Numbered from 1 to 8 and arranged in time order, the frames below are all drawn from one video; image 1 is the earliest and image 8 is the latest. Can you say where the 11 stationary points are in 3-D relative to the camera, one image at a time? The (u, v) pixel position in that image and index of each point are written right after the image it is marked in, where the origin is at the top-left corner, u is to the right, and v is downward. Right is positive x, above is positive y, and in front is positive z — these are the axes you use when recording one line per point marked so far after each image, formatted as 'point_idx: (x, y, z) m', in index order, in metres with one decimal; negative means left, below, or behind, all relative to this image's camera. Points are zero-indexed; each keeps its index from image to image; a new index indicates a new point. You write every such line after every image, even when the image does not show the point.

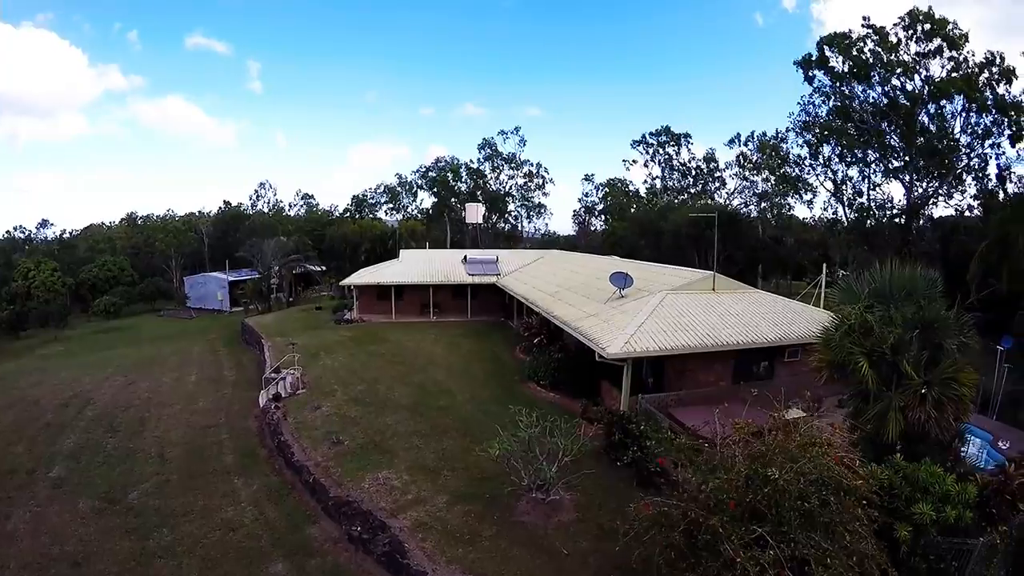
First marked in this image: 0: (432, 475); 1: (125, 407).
0: (-1.9, -4.6, +13.3) m
1: (-12.6, -3.9, +17.8) m
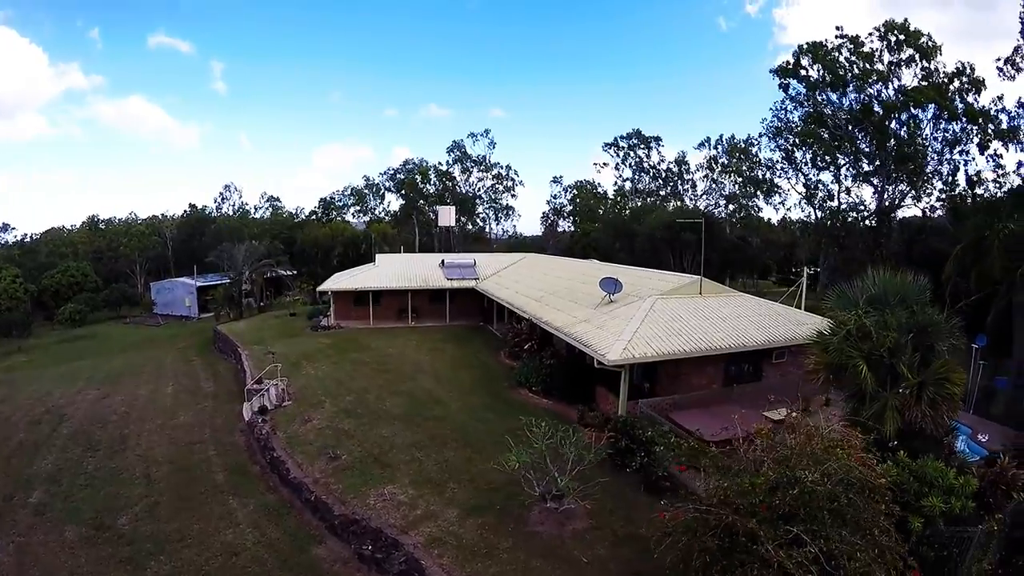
0: (-1.7, -4.8, +13.1) m
1: (-12.8, -4.2, +16.8) m
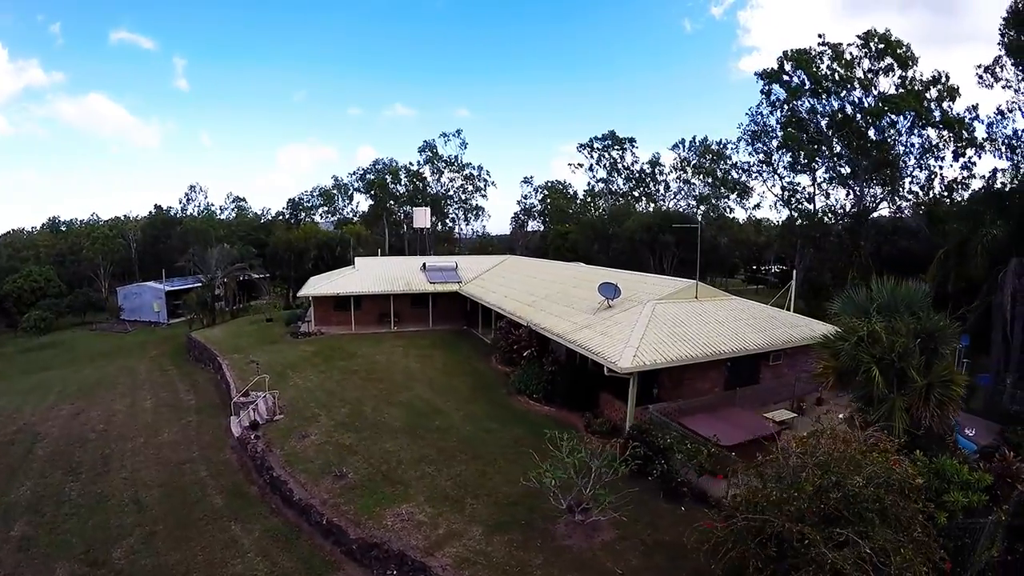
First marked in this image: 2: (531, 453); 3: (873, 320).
0: (-1.3, -5.0, +12.6) m
1: (-12.6, -4.5, +15.5) m
2: (+0.6, -4.7, +15.2) m
3: (+11.2, -1.1, +16.2) m
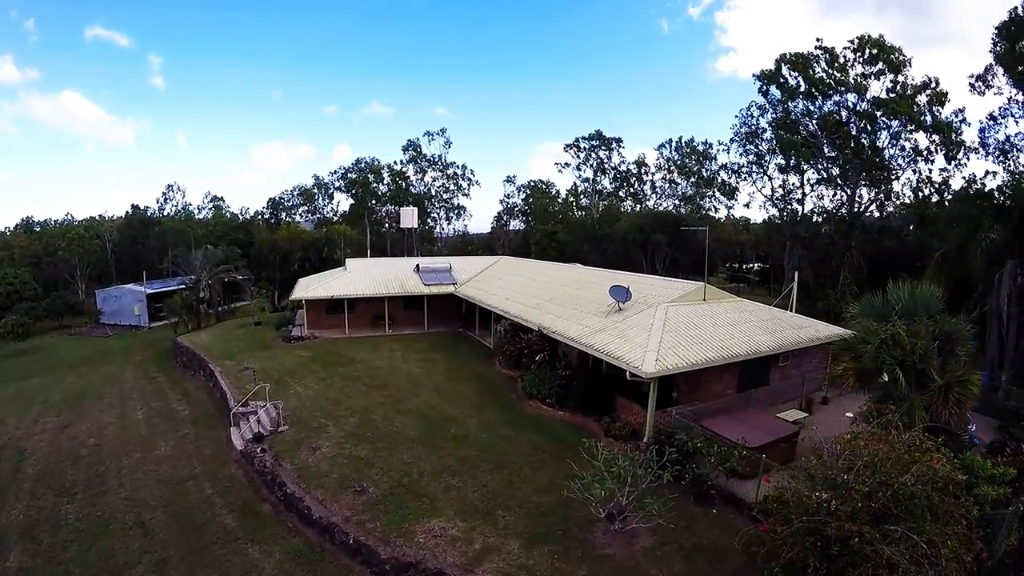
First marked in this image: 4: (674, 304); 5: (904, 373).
0: (-0.6, -5.1, +12.0) m
1: (-12.0, -4.7, +14.5) m
2: (+1.2, -4.8, +14.8) m
3: (+11.7, -1.1, +16.2) m
4: (+6.1, -0.6, +20.0) m
5: (+11.2, -2.4, +15.2) m
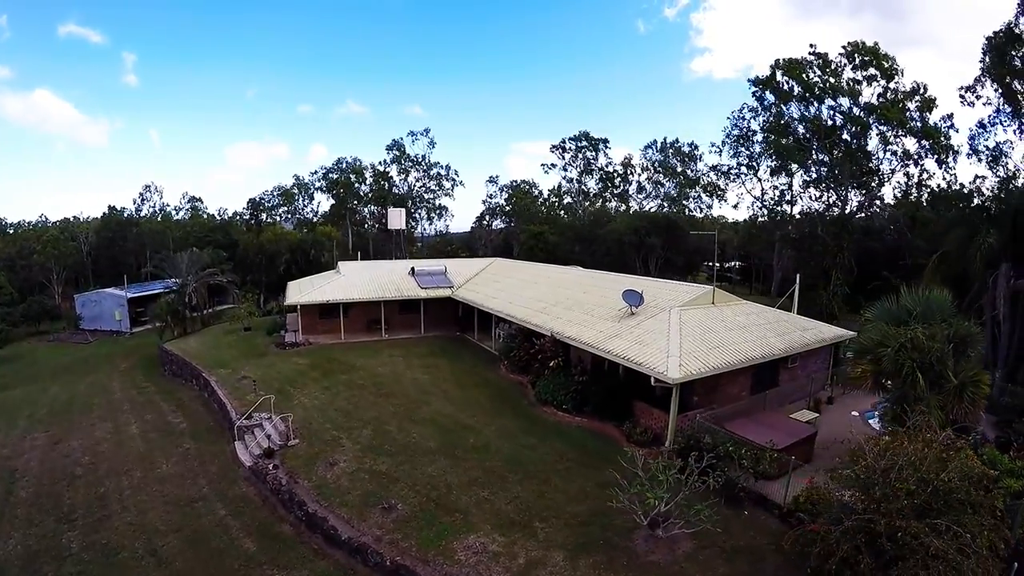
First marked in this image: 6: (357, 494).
0: (+0.3, -5.2, +11.6) m
1: (-11.3, -4.9, +13.4) m
2: (+1.9, -4.9, +14.4) m
3: (+12.3, -1.2, +16.3) m
4: (+6.5, -0.7, +19.8) m
5: (+11.8, -2.5, +15.3) m
6: (-3.6, -4.8, +12.5) m
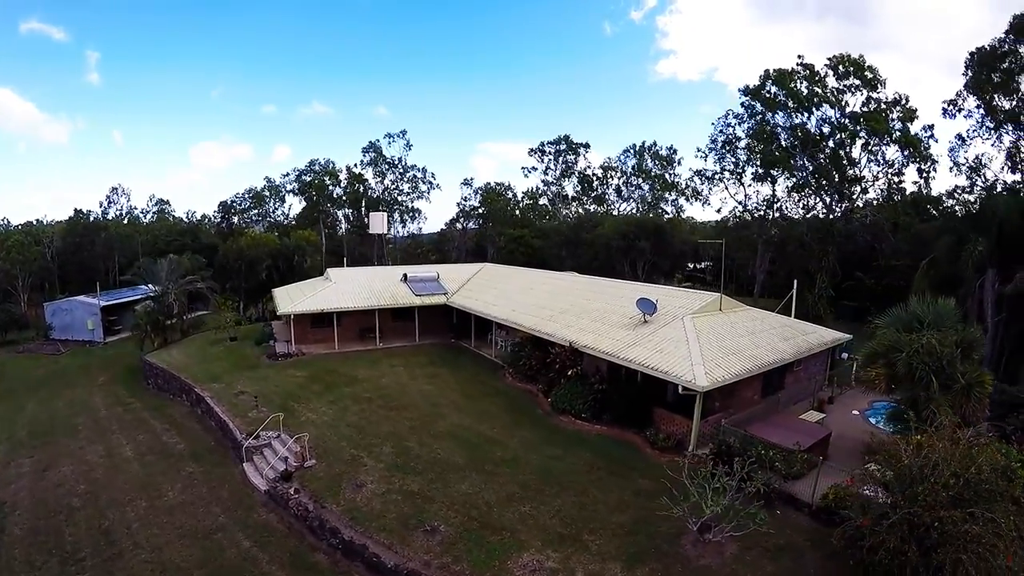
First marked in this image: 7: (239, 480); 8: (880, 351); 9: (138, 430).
0: (+1.3, -5.4, +11.1) m
1: (-10.3, -5.2, +12.2) m
2: (+2.7, -5.2, +14.1) m
3: (+12.9, -1.4, +16.8) m
4: (+6.9, -0.9, +19.8) m
5: (+12.6, -2.6, +15.6) m
6: (-2.6, -5.1, +11.8) m
7: (-7.3, -5.2, +14.1) m
8: (+11.9, -2.1, +17.1) m
9: (-12.3, -4.7, +17.0) m
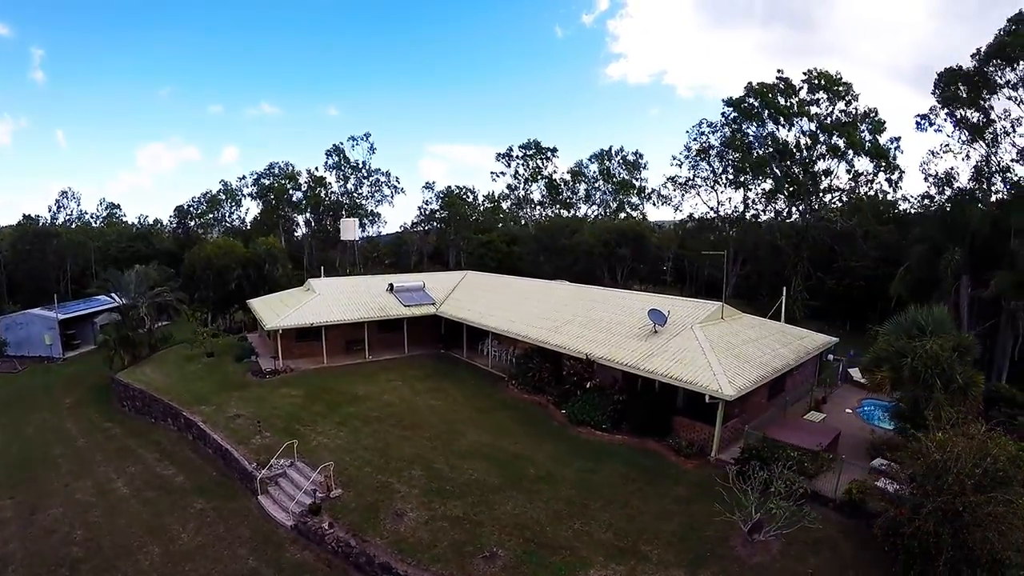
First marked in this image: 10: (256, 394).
0: (+2.6, -5.8, +10.9) m
1: (-9.1, -5.7, +10.8) m
2: (+3.7, -5.5, +13.9) m
3: (+13.6, -1.6, +17.6) m
4: (+7.3, -1.2, +20.0) m
5: (+13.4, -2.8, +16.4) m
6: (-1.4, -5.5, +11.1) m
7: (-6.3, -5.6, +12.9) m
8: (+12.5, -2.3, +17.9) m
9: (-11.5, -5.2, +15.4) m
10: (-9.5, -4.0, +19.8) m
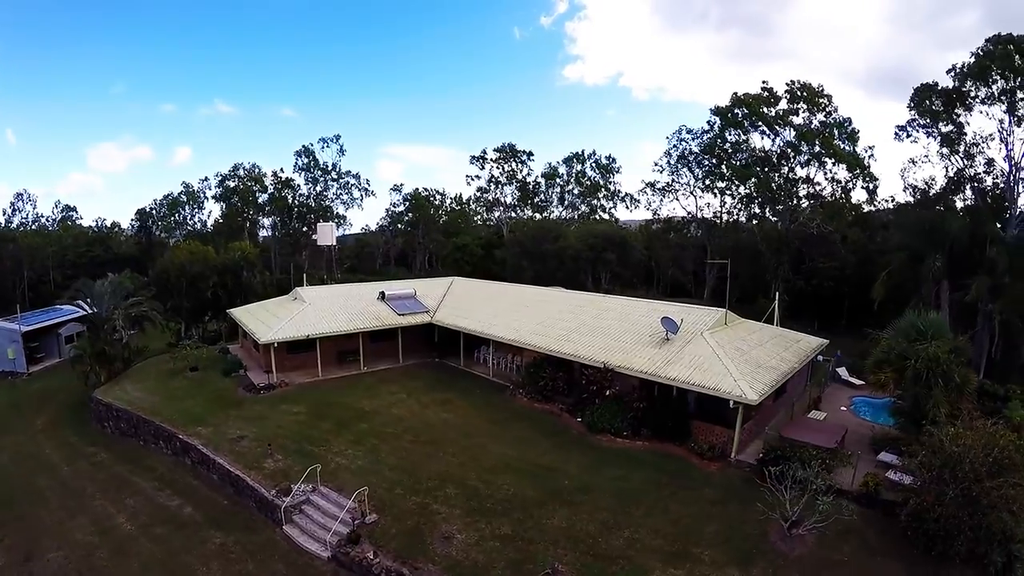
0: (+3.9, -6.0, +10.8) m
1: (-7.8, -6.1, +9.8) m
2: (+4.7, -5.8, +13.9) m
3: (+14.2, -1.7, +18.4) m
4: (+7.7, -1.5, +20.3) m
5: (+14.1, -3.0, +17.2) m
6: (-0.1, -5.8, +10.7) m
7: (-5.2, -6.0, +12.1) m
8: (+13.1, -2.5, +18.6) m
9: (-10.6, -5.6, +14.2) m
10: (-9.0, -4.4, +18.7) m
